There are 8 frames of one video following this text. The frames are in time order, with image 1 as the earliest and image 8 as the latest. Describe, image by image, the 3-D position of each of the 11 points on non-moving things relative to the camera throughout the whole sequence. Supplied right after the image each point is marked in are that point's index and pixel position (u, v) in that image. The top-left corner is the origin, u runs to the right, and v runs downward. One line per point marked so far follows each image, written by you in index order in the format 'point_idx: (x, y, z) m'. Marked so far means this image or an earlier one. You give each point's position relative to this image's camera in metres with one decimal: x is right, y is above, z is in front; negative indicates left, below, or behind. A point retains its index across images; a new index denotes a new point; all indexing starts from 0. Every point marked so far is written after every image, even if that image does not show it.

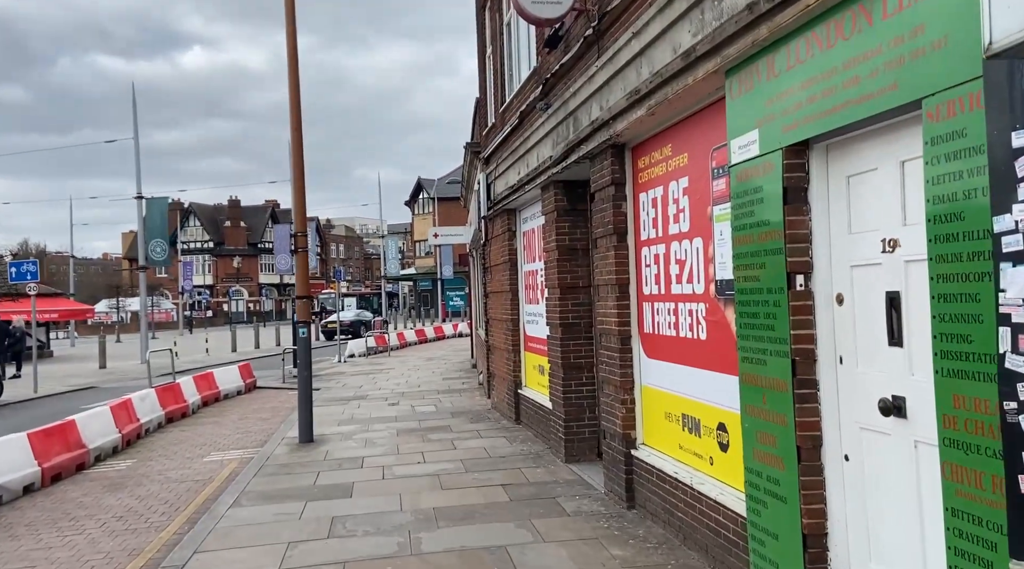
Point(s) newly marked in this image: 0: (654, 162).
0: (+1.0, +0.9, +5.9) m
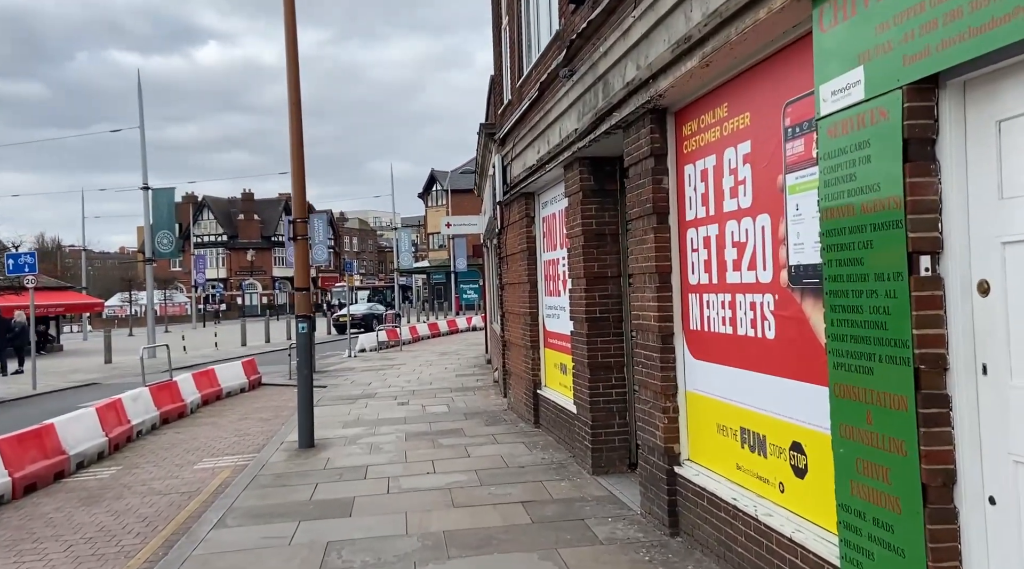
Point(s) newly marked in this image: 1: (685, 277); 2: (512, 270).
0: (+1.2, +1.0, +5.0) m
1: (+1.1, 0.0, +5.3) m
2: (0.0, +0.2, +11.0) m
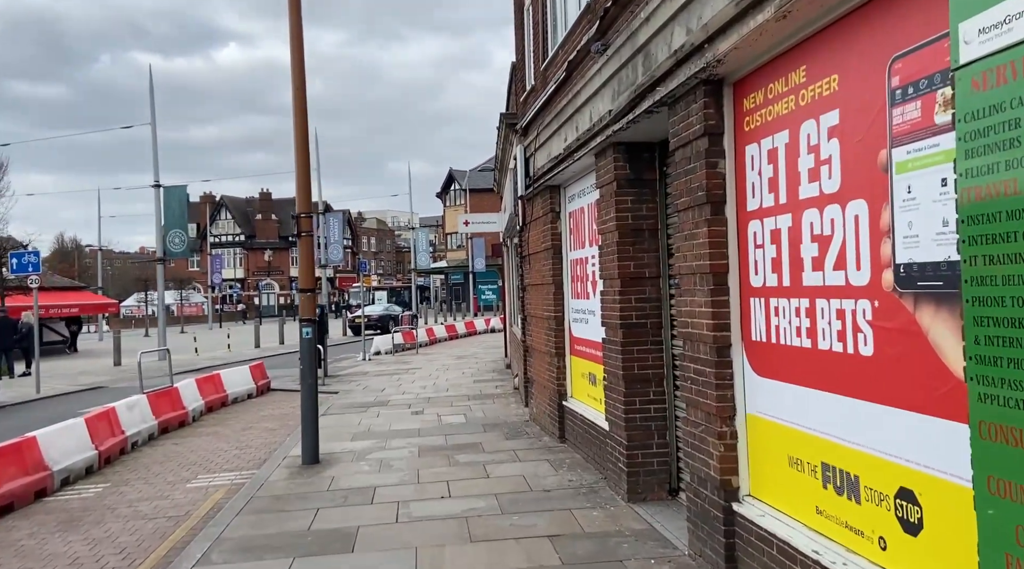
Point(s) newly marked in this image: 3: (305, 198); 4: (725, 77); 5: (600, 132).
0: (+1.3, +0.9, +4.1) m
1: (+1.3, 0.0, +4.5) m
2: (+0.3, +0.2, +10.2) m
3: (-2.2, +0.9, +8.9) m
4: (+1.2, +1.1, +4.5) m
5: (+0.7, +1.2, +6.6) m
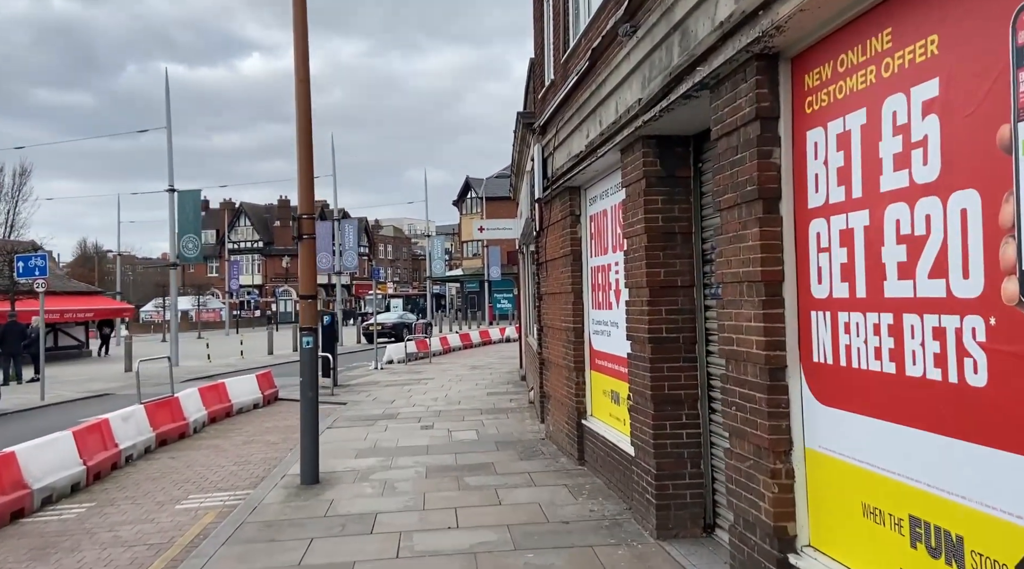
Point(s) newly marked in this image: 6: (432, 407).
0: (+1.4, +0.9, +3.4) m
1: (+1.4, 0.0, +3.8) m
2: (+0.5, +0.1, +9.5) m
3: (-2.1, +0.9, +8.2) m
4: (+1.3, +1.1, +3.9) m
5: (+0.8, +1.2, +5.9) m
6: (-1.3, -2.0, +13.3) m
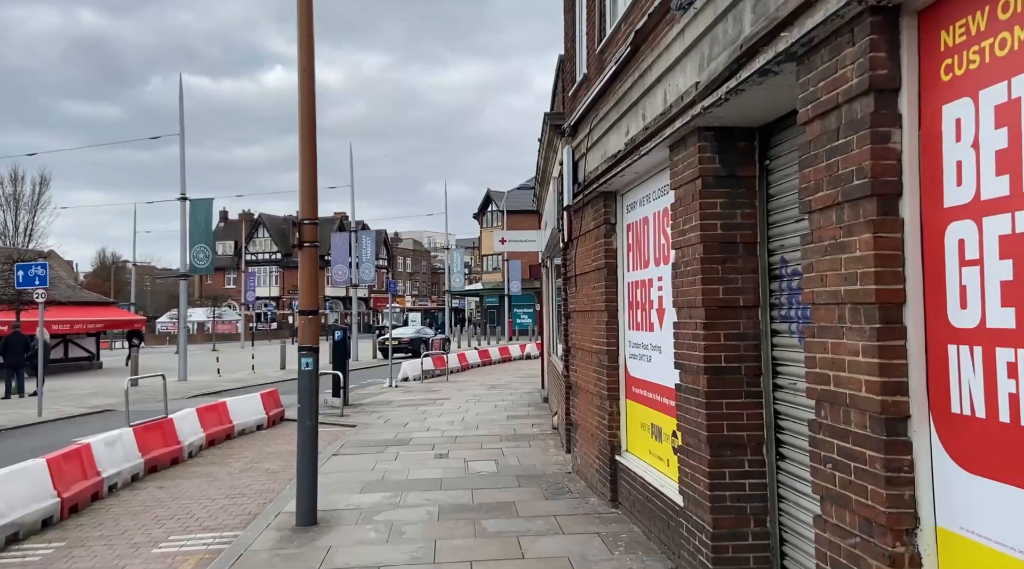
0: (+1.5, +0.8, +2.5) m
1: (+1.5, -0.1, +2.9) m
2: (+0.7, -0.1, +8.6) m
3: (-1.8, +0.7, +7.4) m
4: (+1.4, +1.0, +2.9) m
5: (+1.0, +1.0, +5.0) m
6: (-1.0, -2.2, +12.4) m
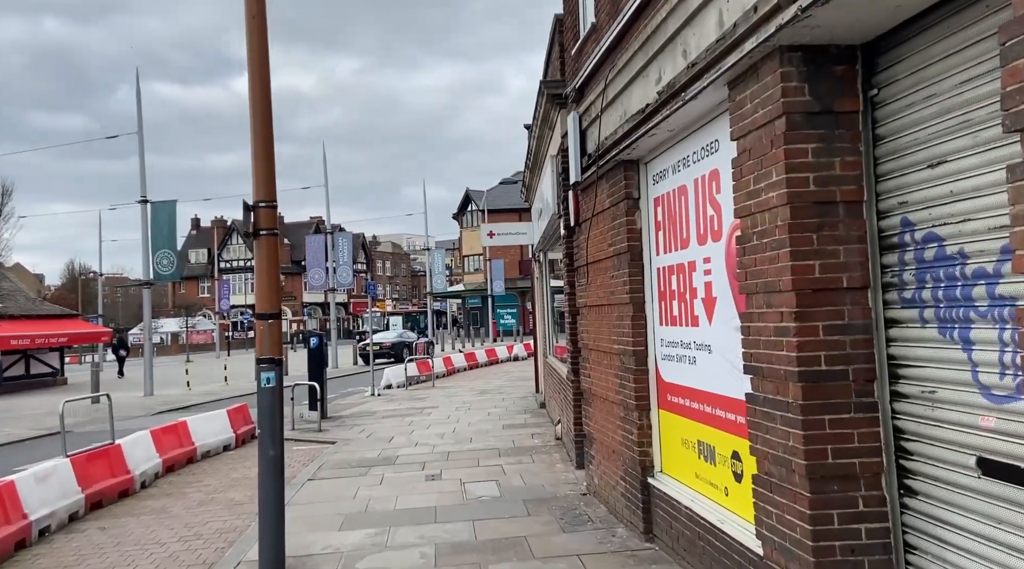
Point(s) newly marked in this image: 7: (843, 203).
0: (+1.6, +0.9, +1.2) m
1: (+1.6, 0.0, +1.6) m
2: (+0.7, 0.0, +7.3) m
3: (-1.8, +0.8, +6.0) m
4: (+1.5, +1.1, +1.7) m
5: (+1.1, +1.1, +3.7) m
6: (-1.0, -2.2, +11.0) m
7: (+1.5, +0.4, +3.6) m
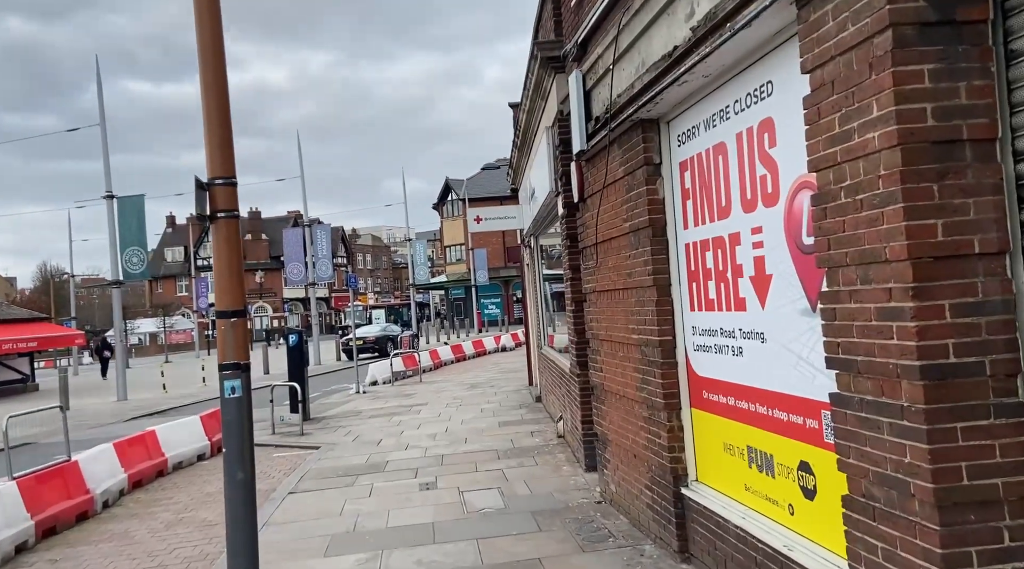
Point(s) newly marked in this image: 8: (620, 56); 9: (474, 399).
0: (+1.8, +1.0, +0.4) m
1: (+1.8, +0.1, +0.8) m
2: (+0.7, +0.1, +6.4) m
3: (-1.8, +0.8, +5.1) m
4: (+1.6, +1.2, +0.8) m
5: (+1.1, +1.3, +2.9) m
6: (-1.0, -2.1, +10.2) m
7: (+1.5, +0.5, +2.7) m
8: (+0.7, +1.6, +5.6) m
9: (-0.7, -2.1, +15.2) m
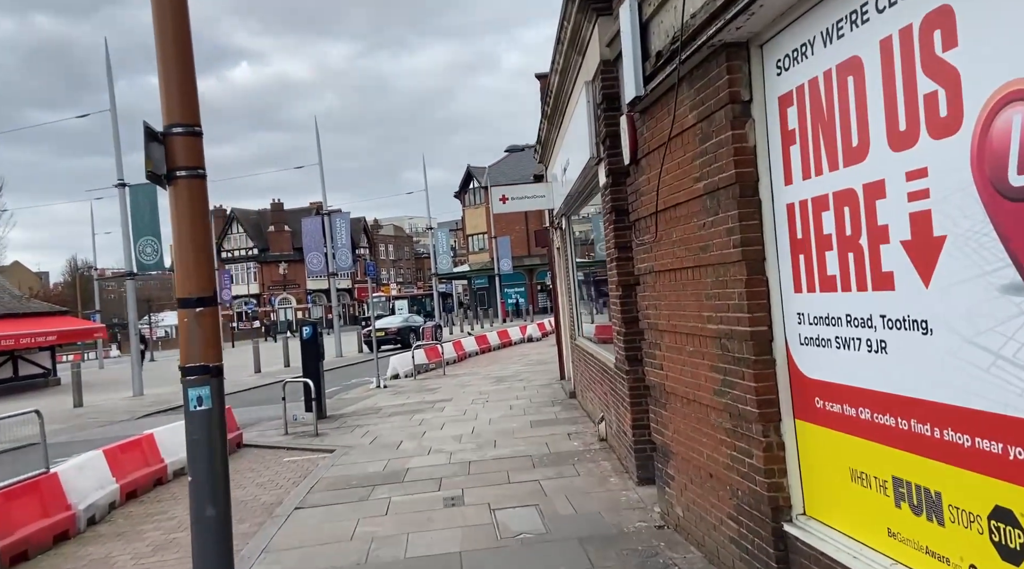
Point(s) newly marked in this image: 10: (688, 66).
0: (+1.8, +1.1, -0.9) m
1: (+1.9, +0.2, -0.5) m
2: (+1.0, +0.3, +5.2) m
3: (-1.6, +0.9, +3.9) m
4: (+1.7, +1.3, -0.5) m
5: (+1.3, +1.4, +1.6) m
6: (-0.6, -1.9, +9.0) m
7: (+1.7, +0.6, +1.5) m
8: (+1.0, +1.7, +4.3) m
9: (-0.2, -1.9, +14.1) m
10: (+1.0, +1.2, +4.5) m
